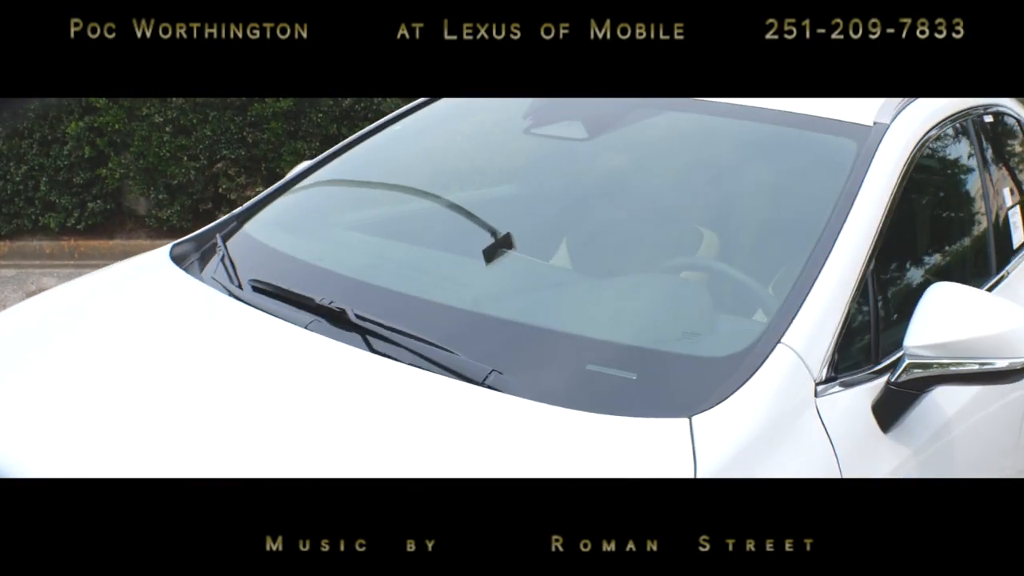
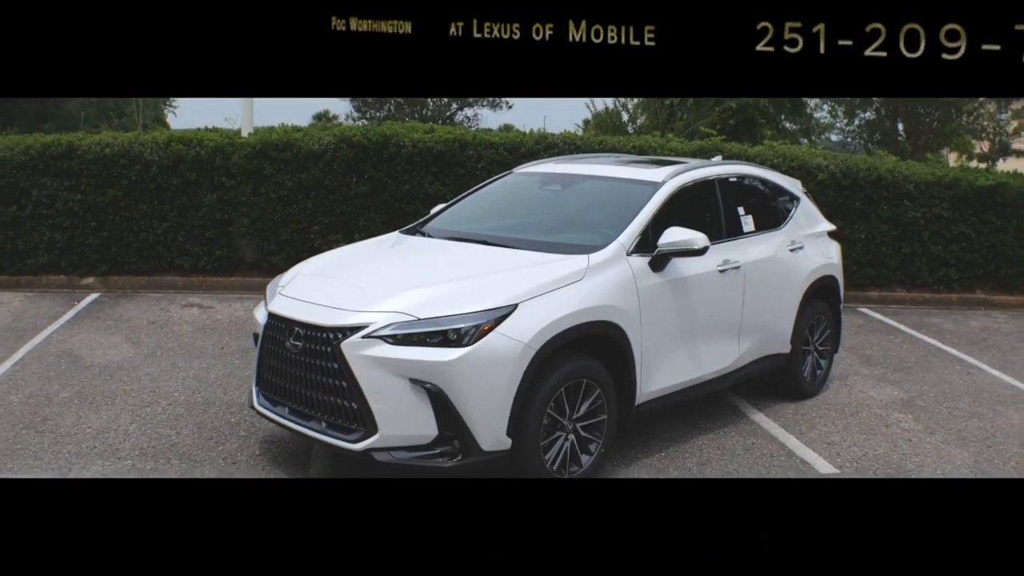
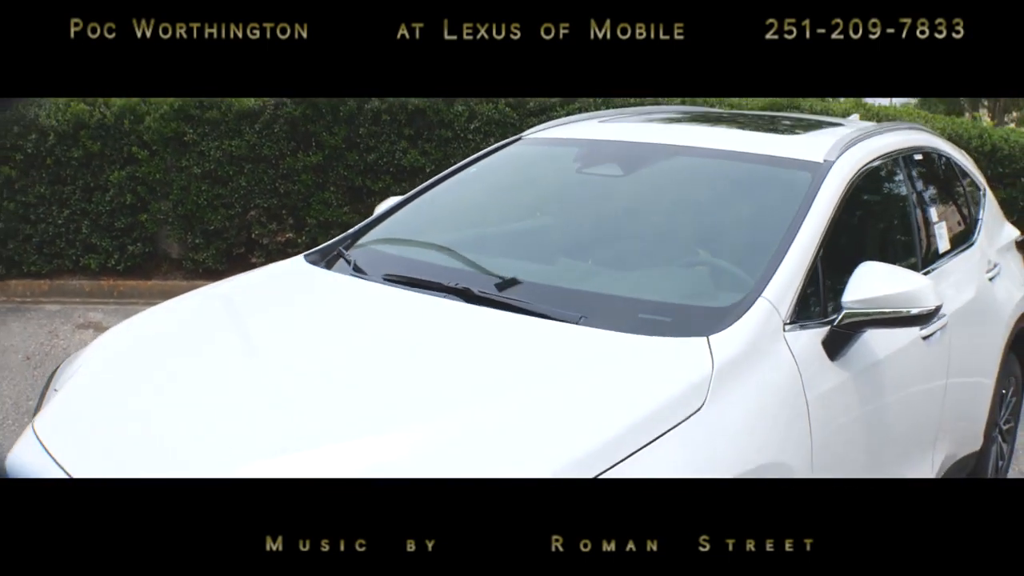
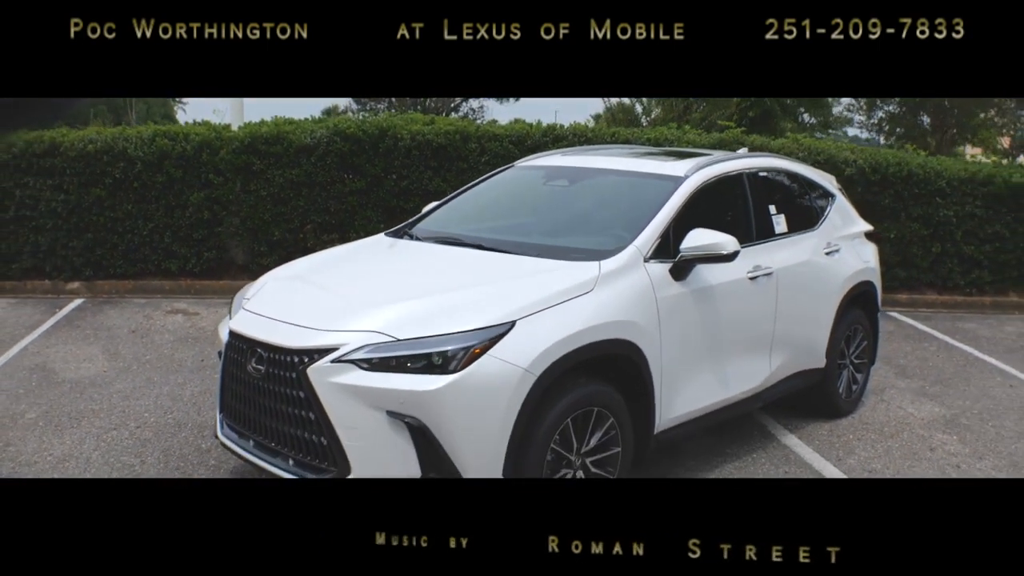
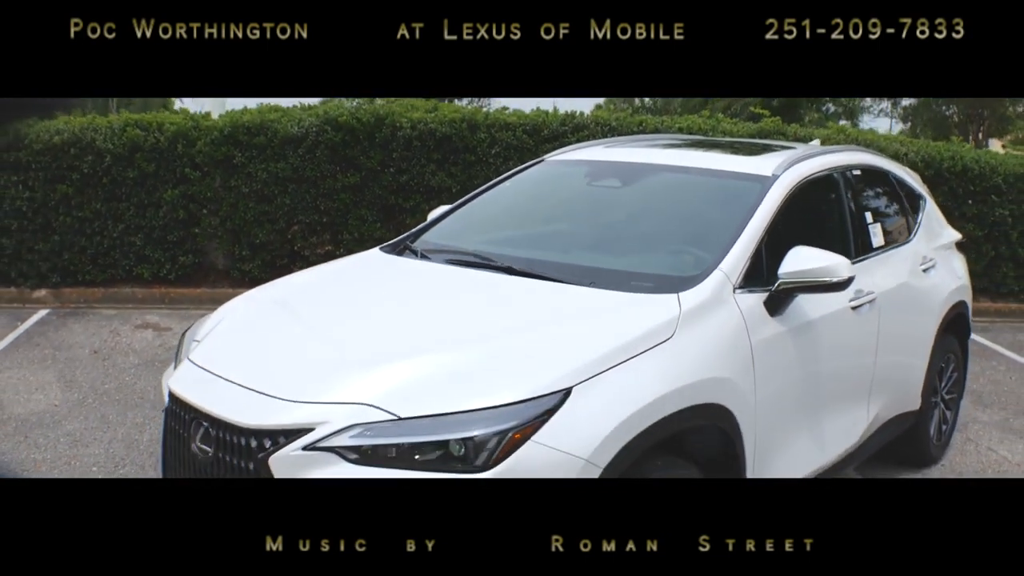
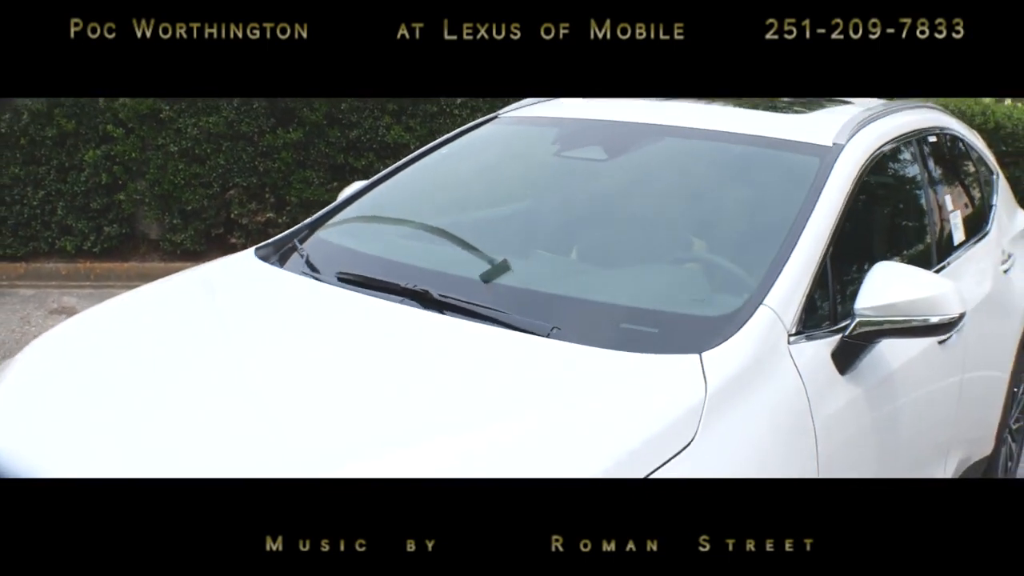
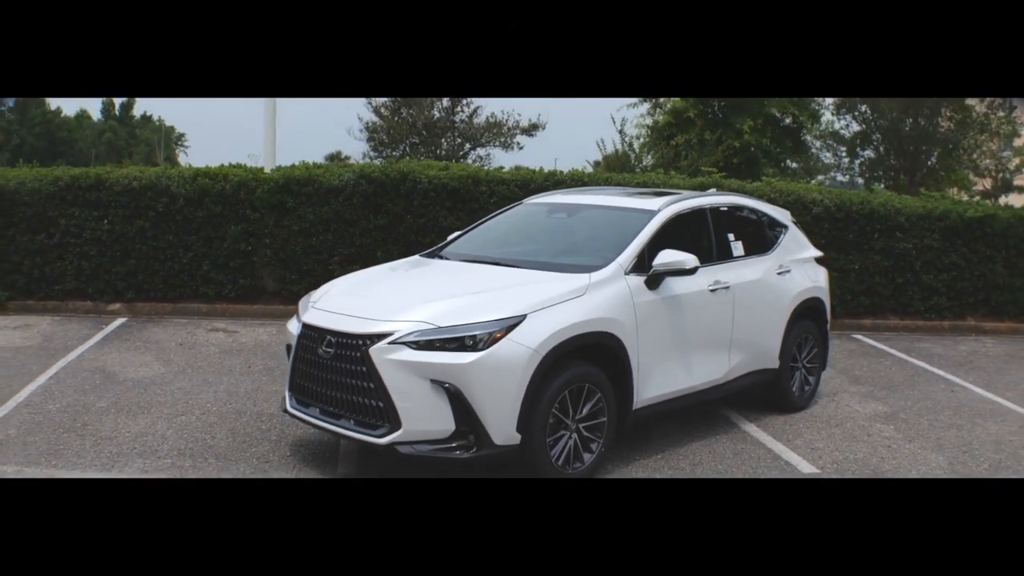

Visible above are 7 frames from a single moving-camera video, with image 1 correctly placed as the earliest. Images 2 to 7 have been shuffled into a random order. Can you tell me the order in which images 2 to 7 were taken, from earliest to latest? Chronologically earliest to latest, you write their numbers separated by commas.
6, 3, 5, 4, 2, 7
